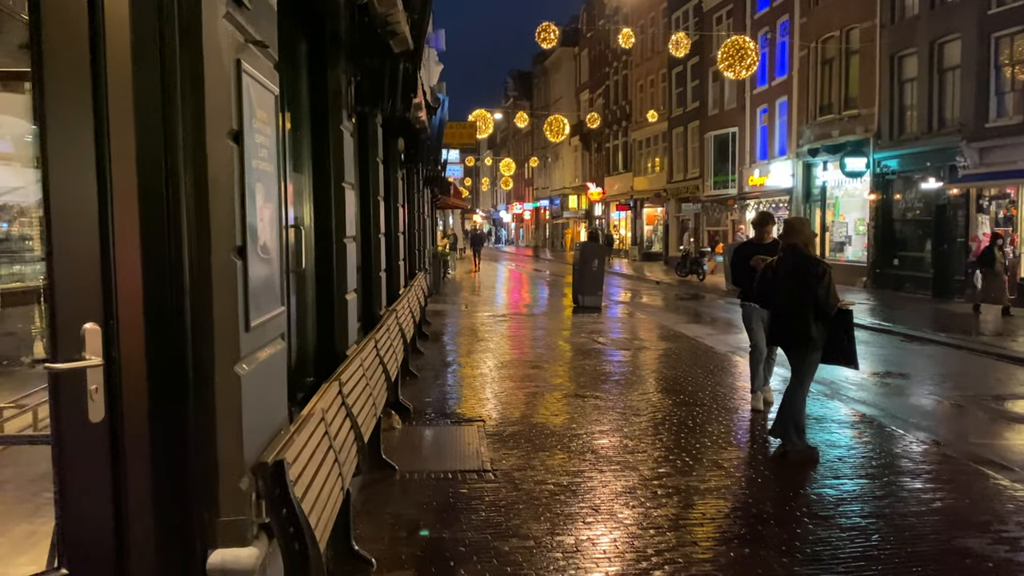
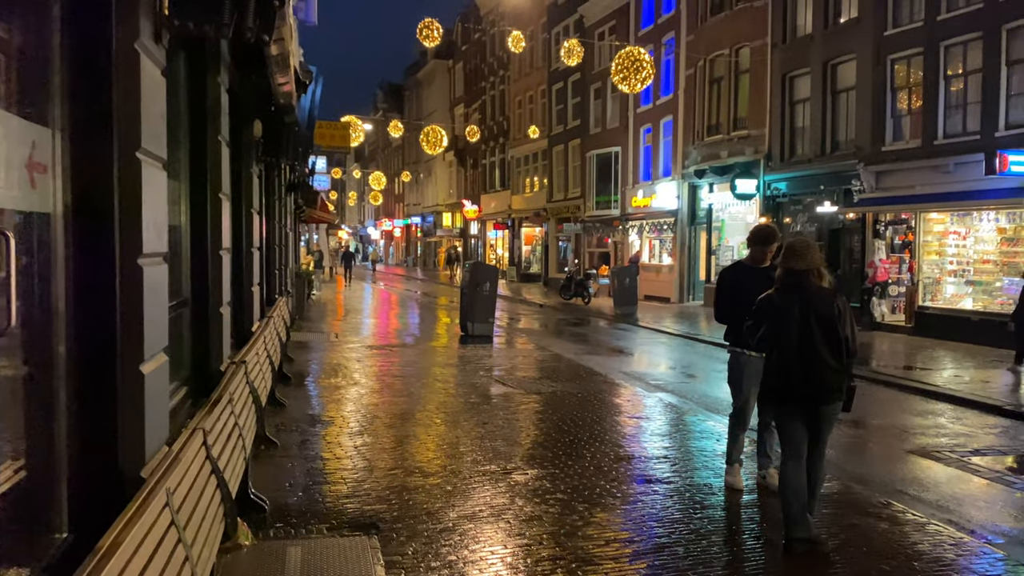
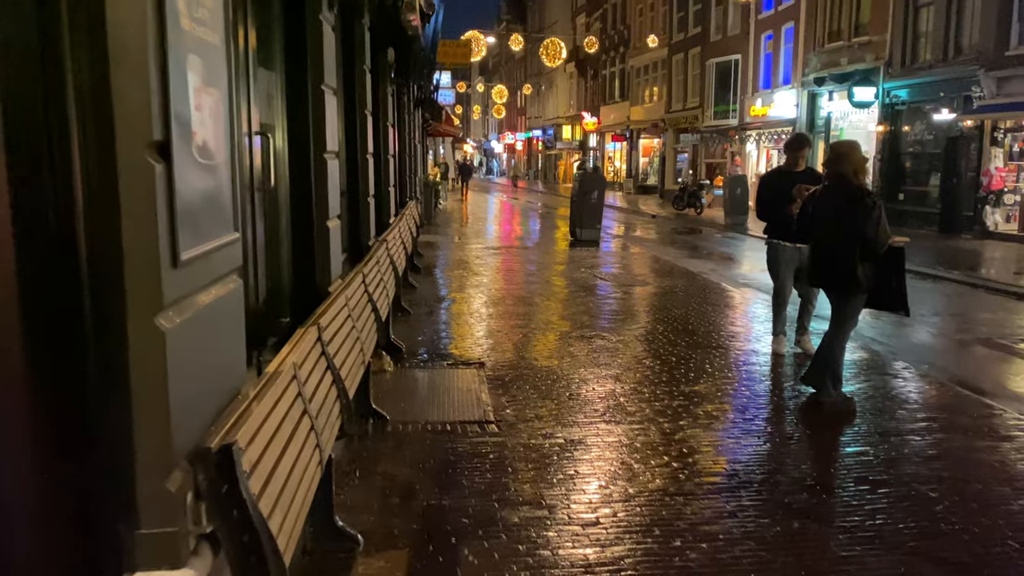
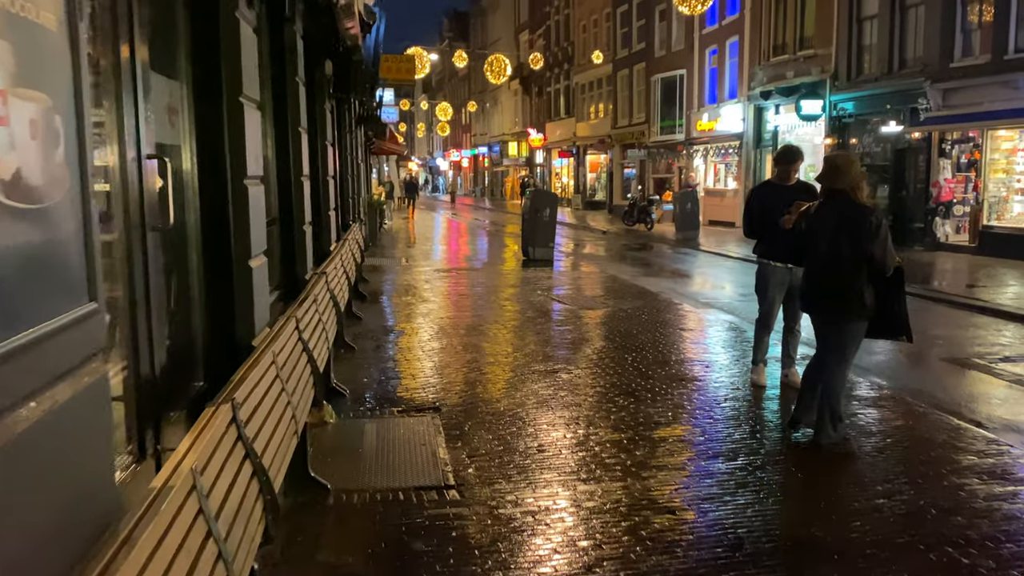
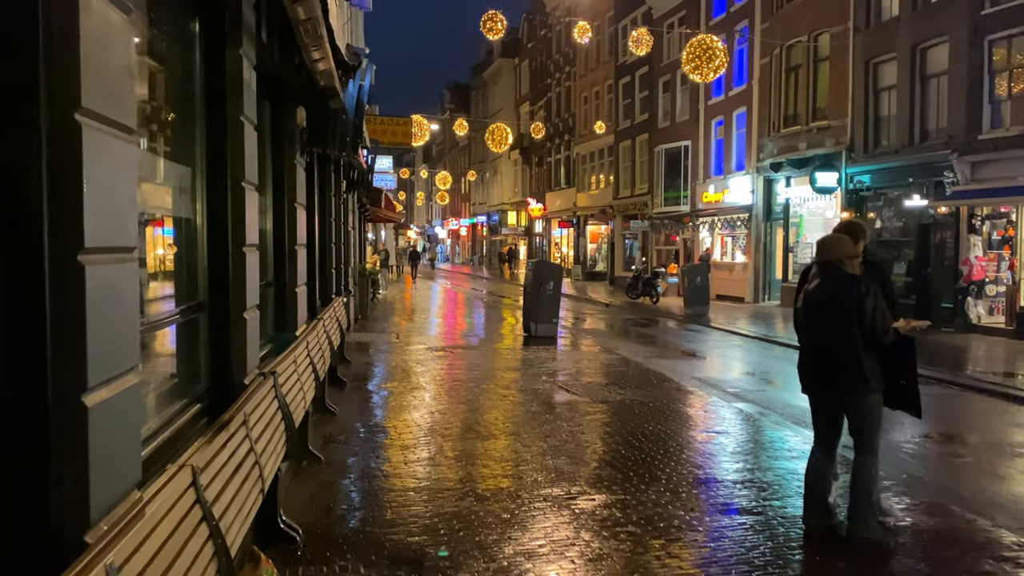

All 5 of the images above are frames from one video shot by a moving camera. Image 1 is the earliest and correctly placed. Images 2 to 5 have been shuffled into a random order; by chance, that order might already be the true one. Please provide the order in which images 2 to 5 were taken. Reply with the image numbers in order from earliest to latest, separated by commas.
3, 4, 2, 5
